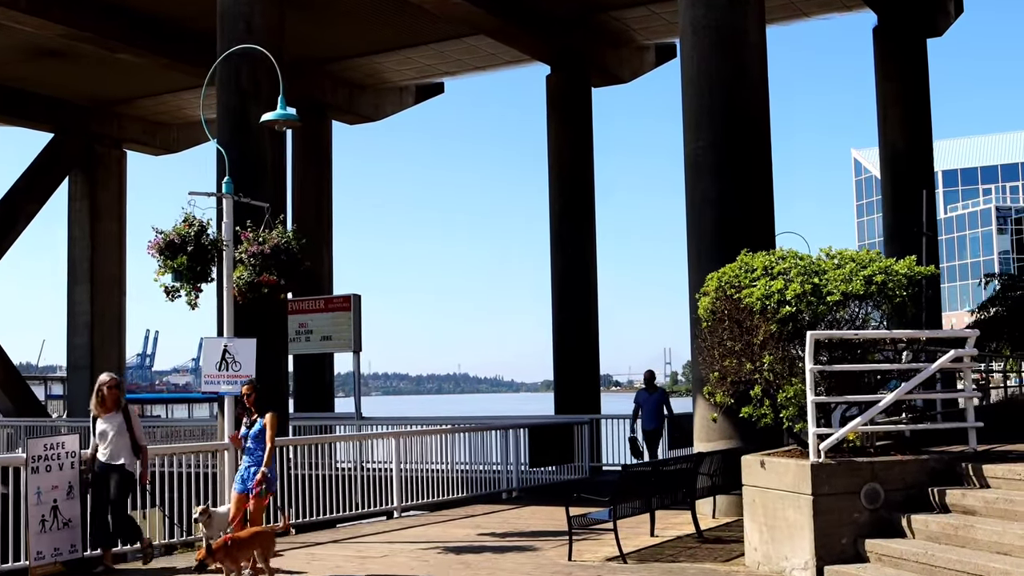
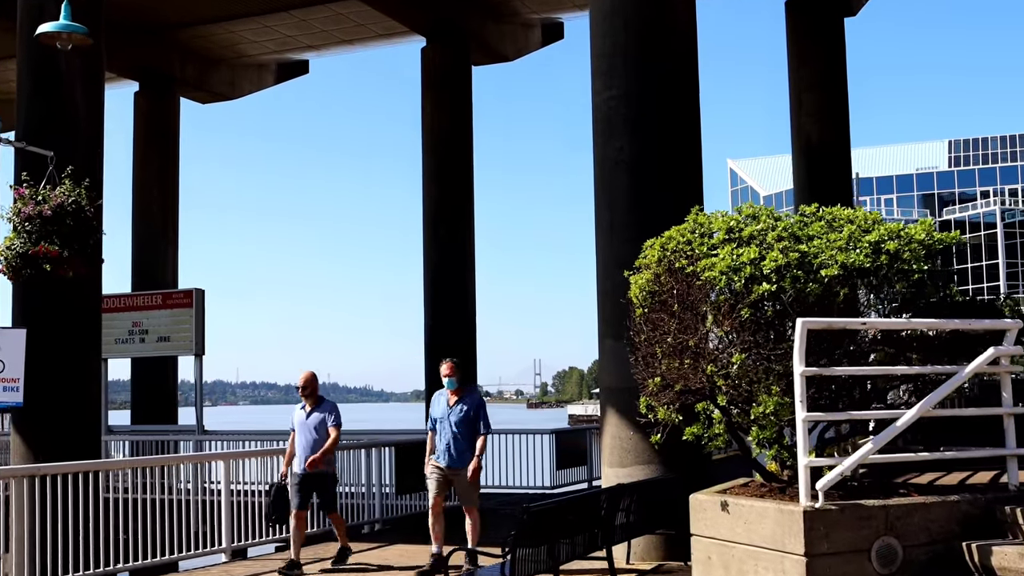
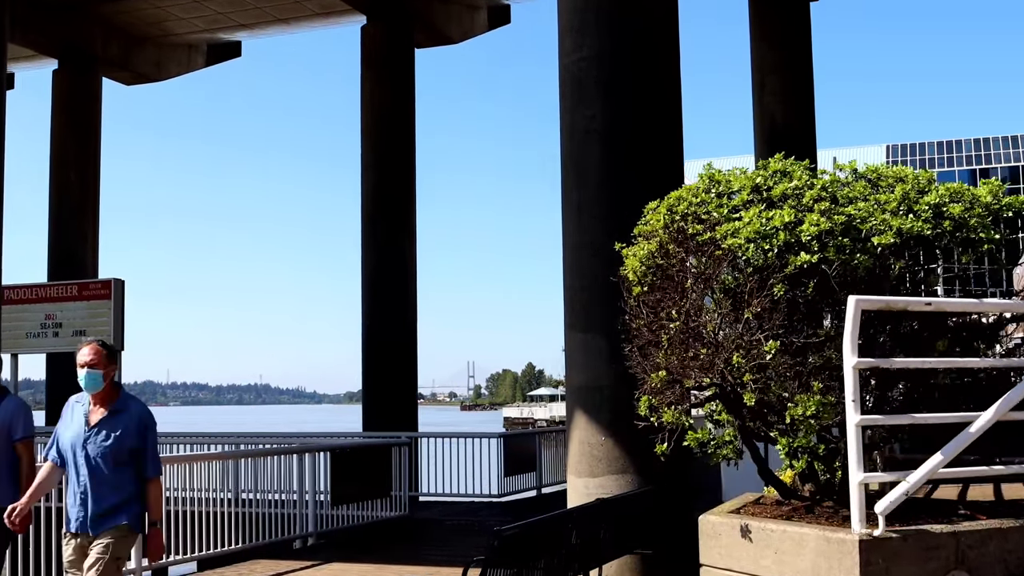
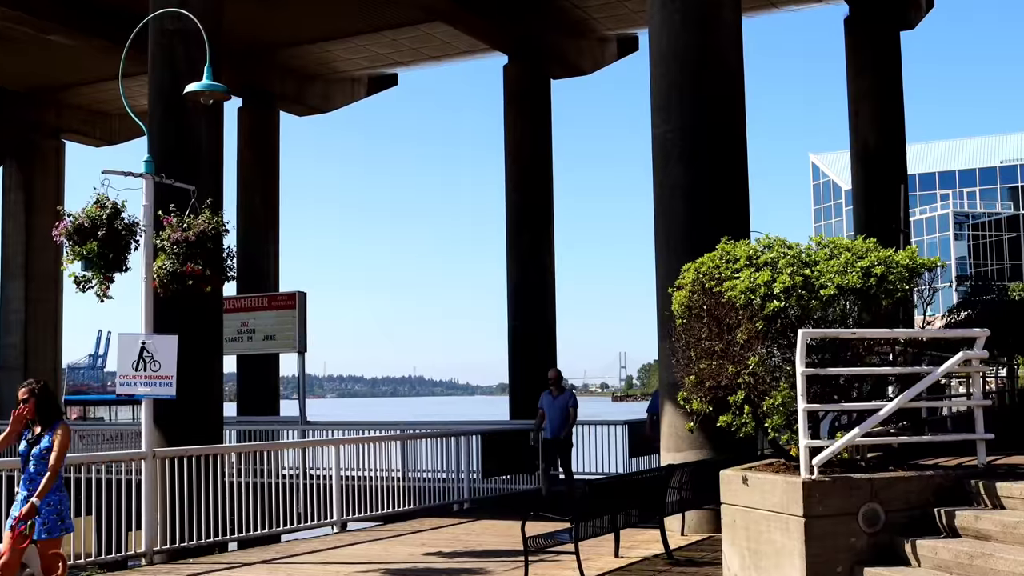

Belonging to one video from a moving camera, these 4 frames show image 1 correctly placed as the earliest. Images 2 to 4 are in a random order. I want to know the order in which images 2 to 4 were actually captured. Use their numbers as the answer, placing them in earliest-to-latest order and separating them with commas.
4, 2, 3
